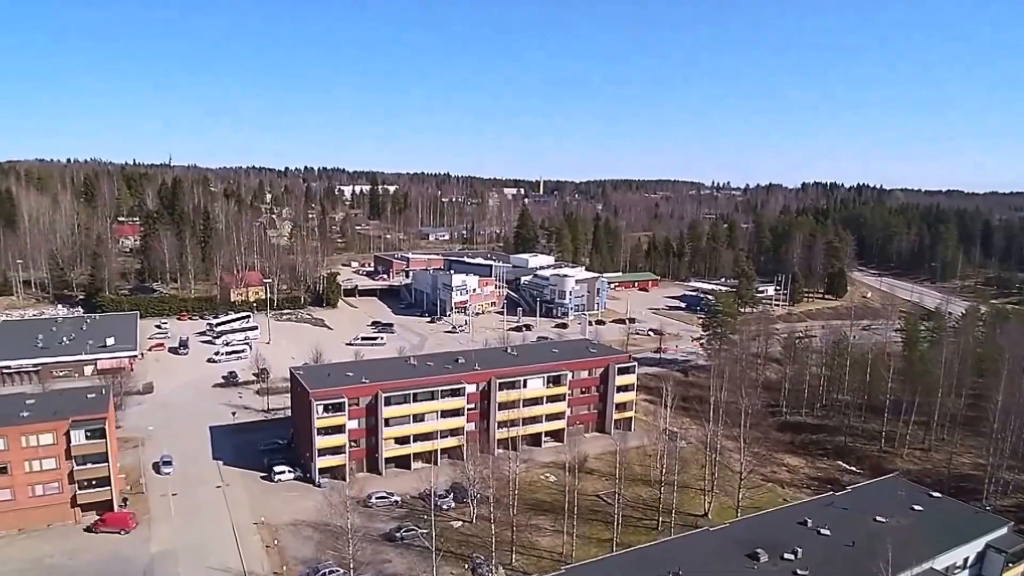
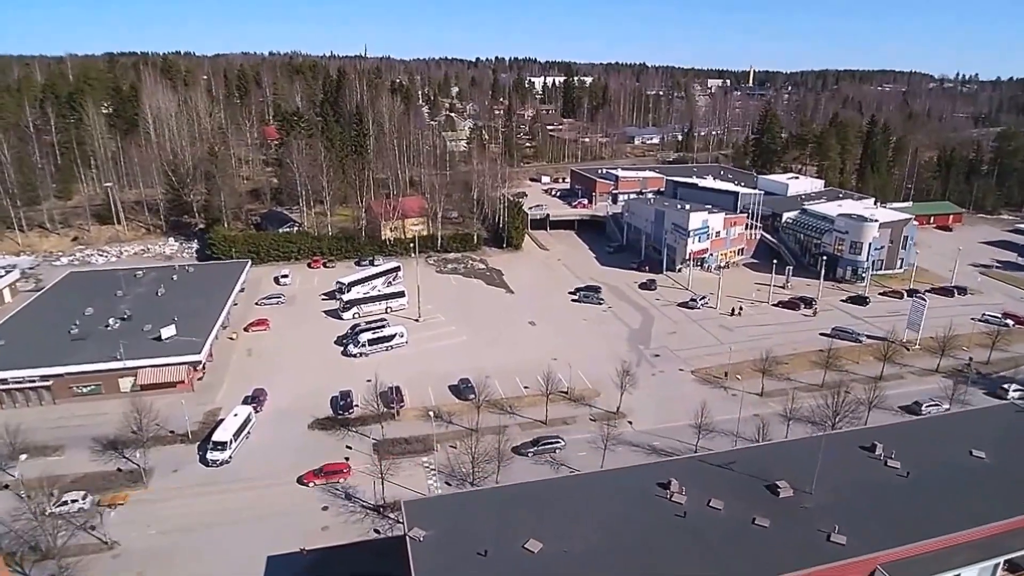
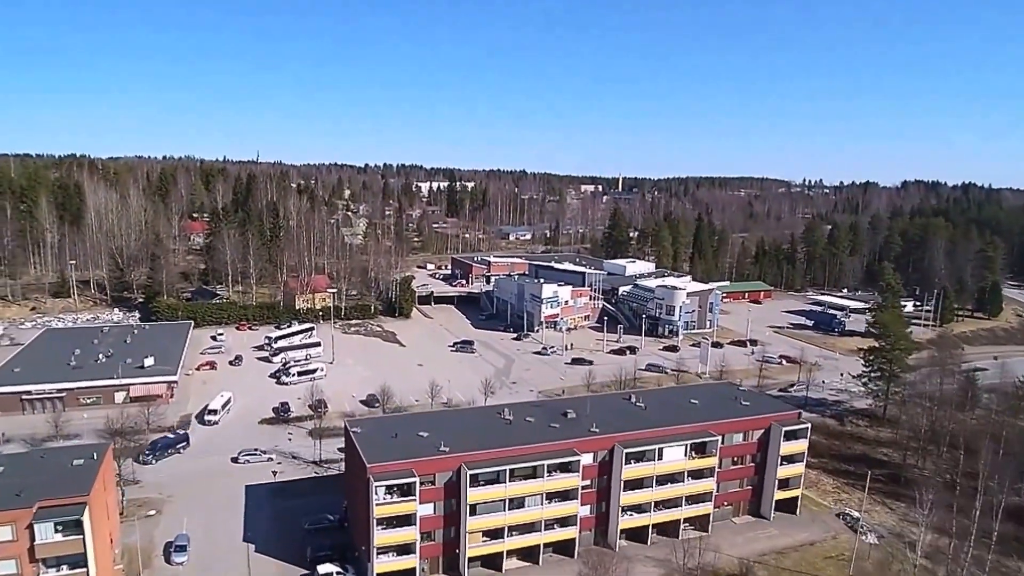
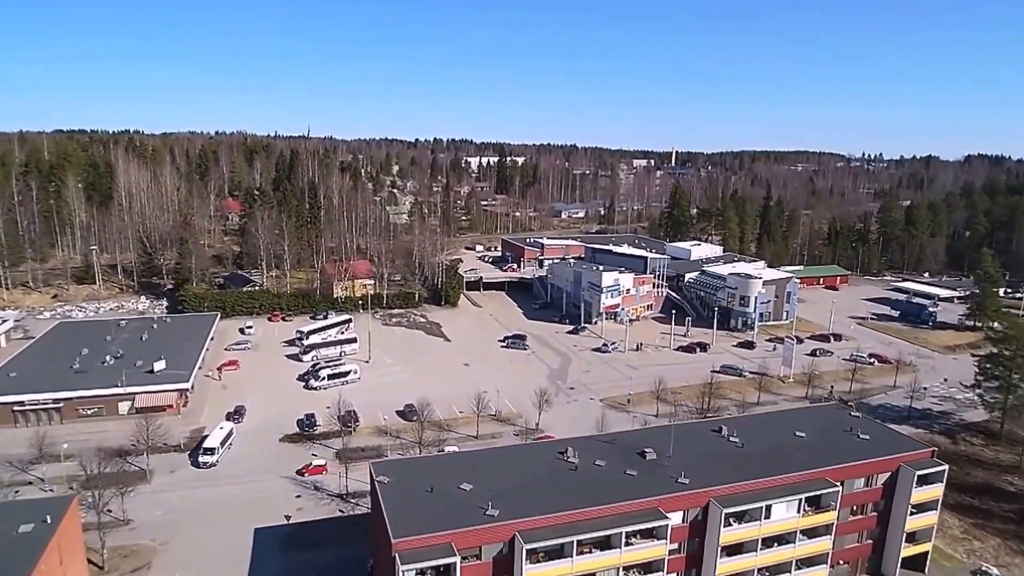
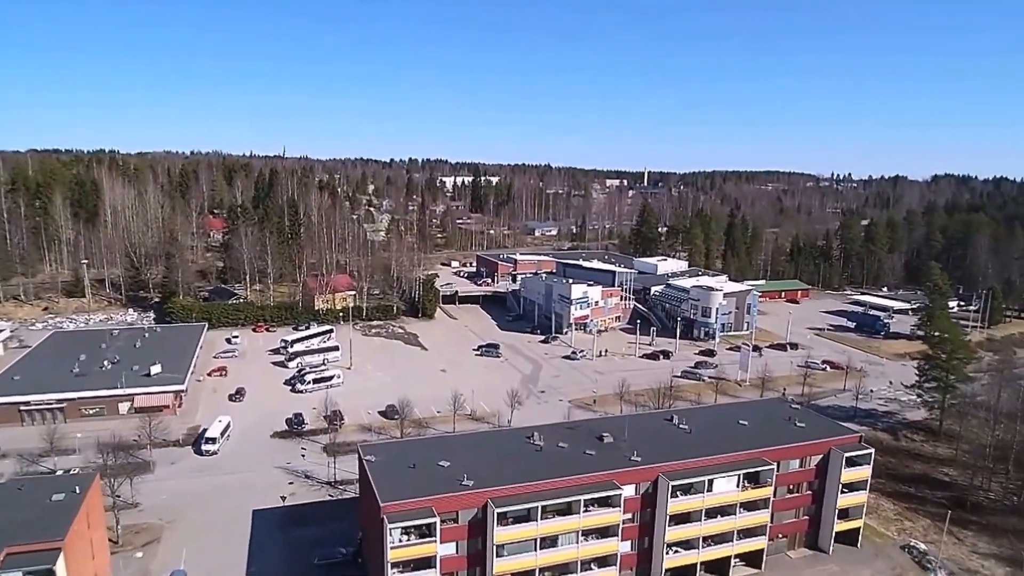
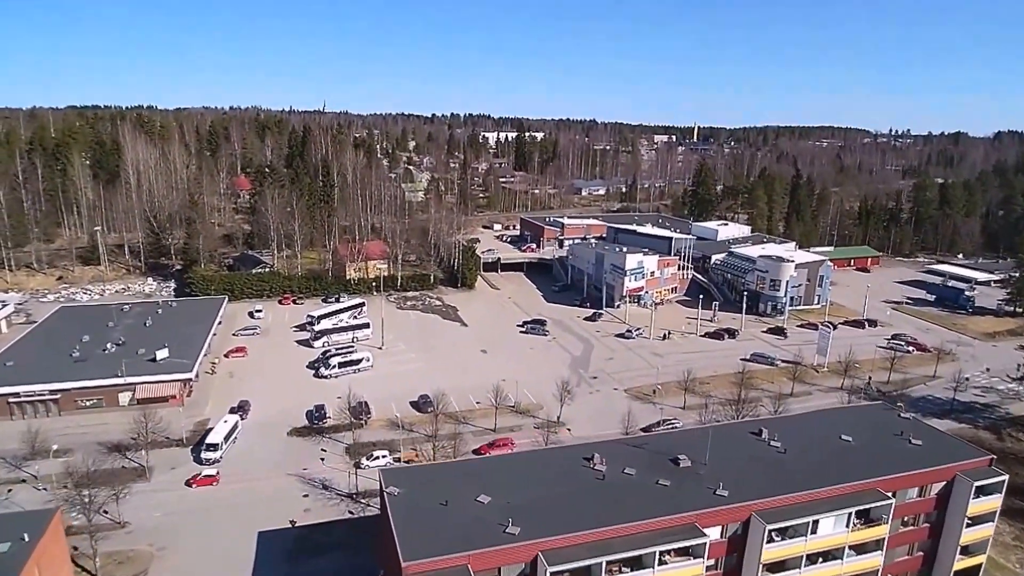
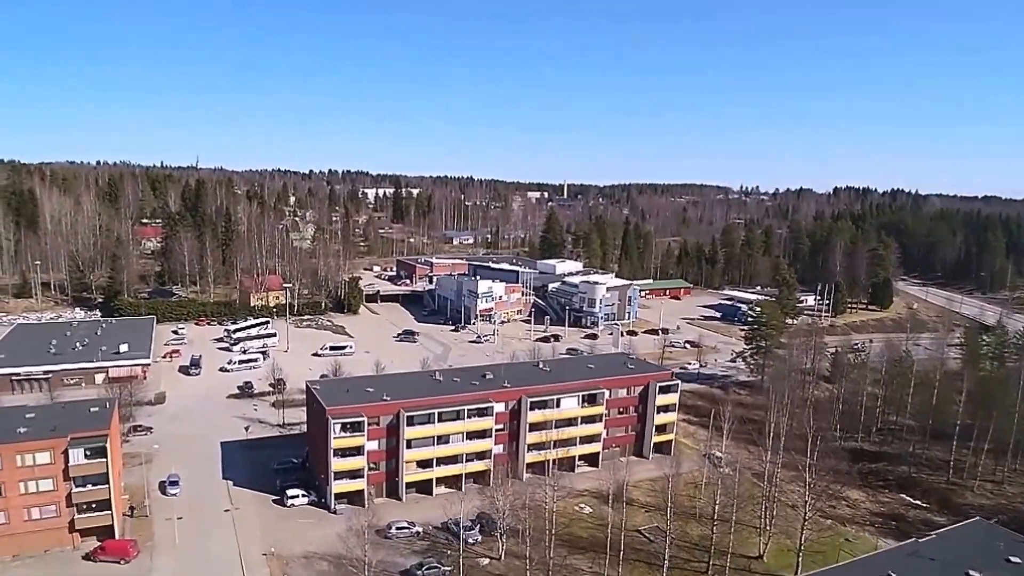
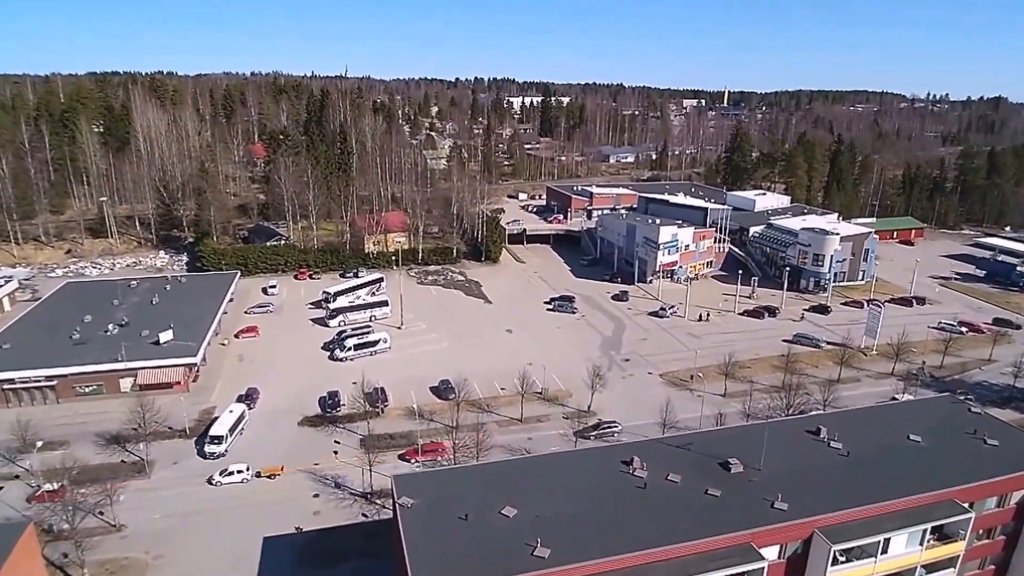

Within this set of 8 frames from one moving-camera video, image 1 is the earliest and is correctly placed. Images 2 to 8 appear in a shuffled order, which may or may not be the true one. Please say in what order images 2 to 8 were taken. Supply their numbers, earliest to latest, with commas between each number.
7, 3, 5, 4, 6, 8, 2
